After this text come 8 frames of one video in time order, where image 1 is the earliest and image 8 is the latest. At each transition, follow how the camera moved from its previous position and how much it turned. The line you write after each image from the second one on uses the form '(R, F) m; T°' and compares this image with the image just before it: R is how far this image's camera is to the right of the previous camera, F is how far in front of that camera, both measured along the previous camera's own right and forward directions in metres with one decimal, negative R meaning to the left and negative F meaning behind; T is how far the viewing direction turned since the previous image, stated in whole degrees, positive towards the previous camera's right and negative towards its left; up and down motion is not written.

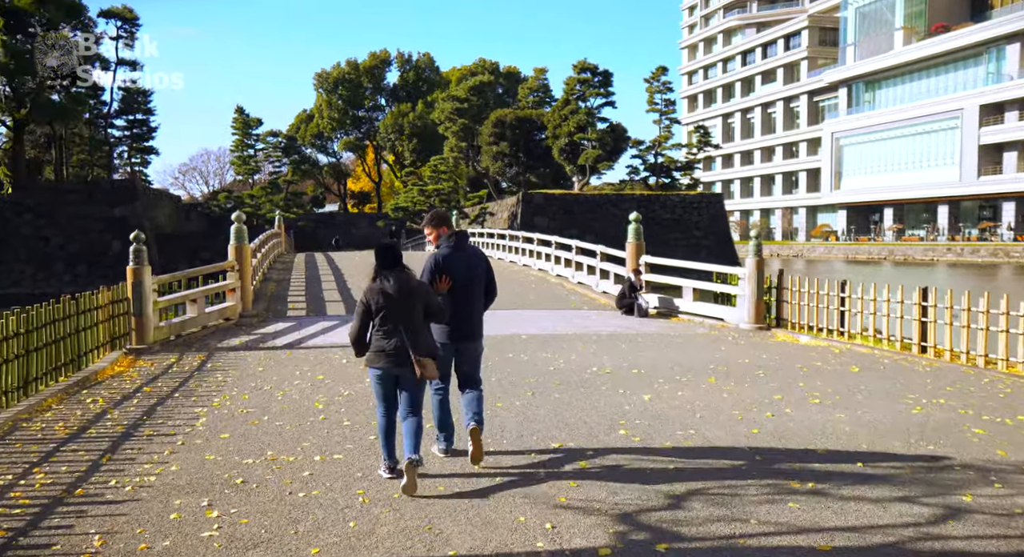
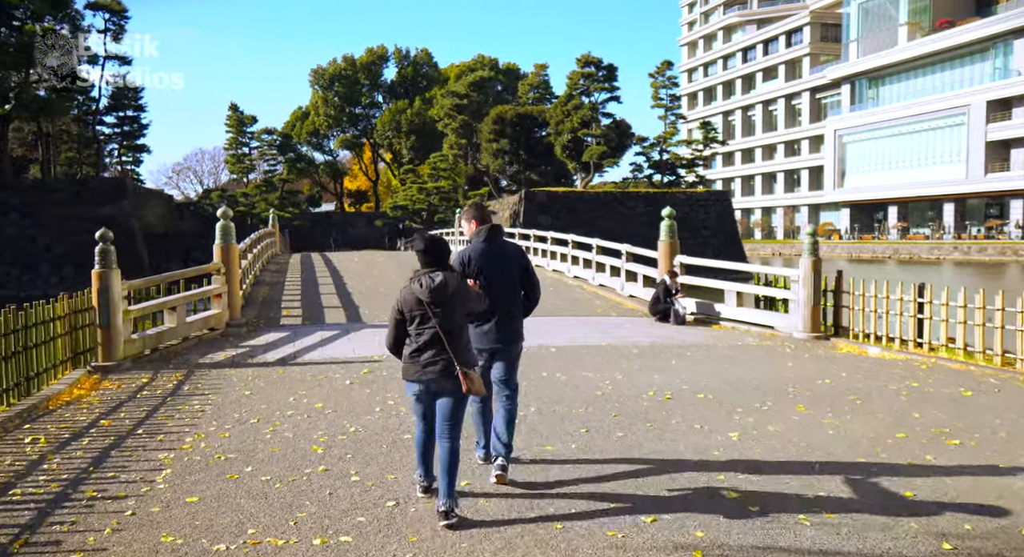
(-0.4, +1.5) m; 0°
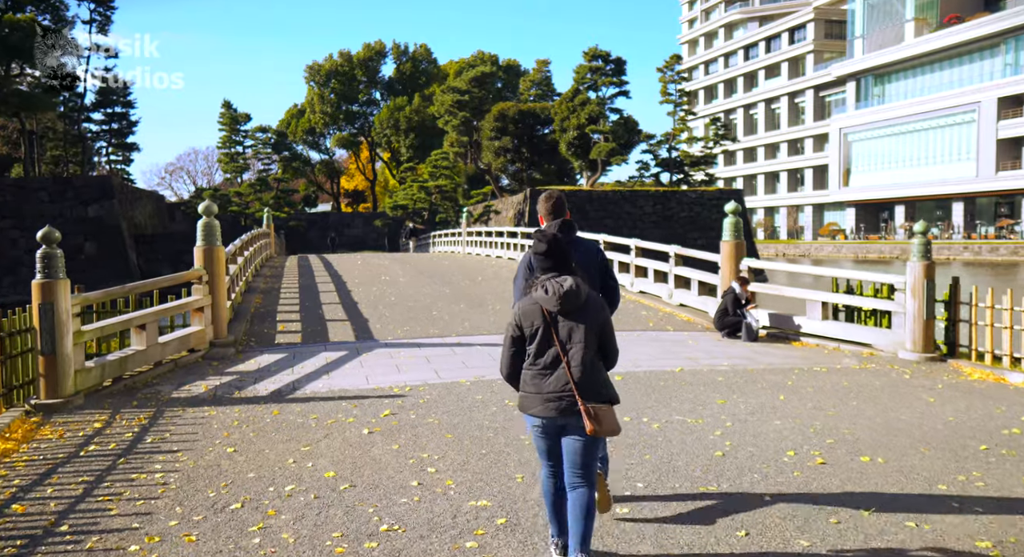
(-0.6, +2.1) m; 0°
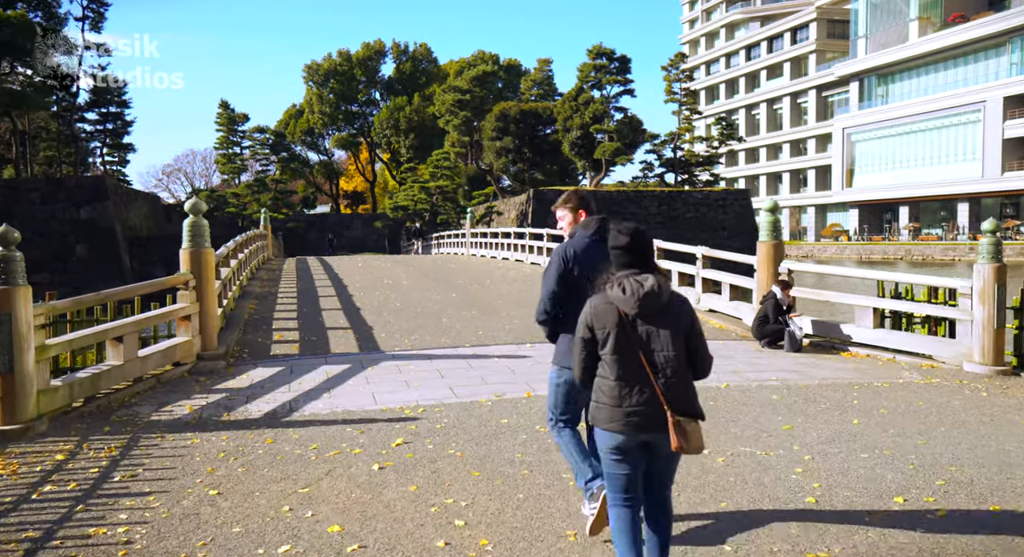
(-0.2, +1.0) m; 0°
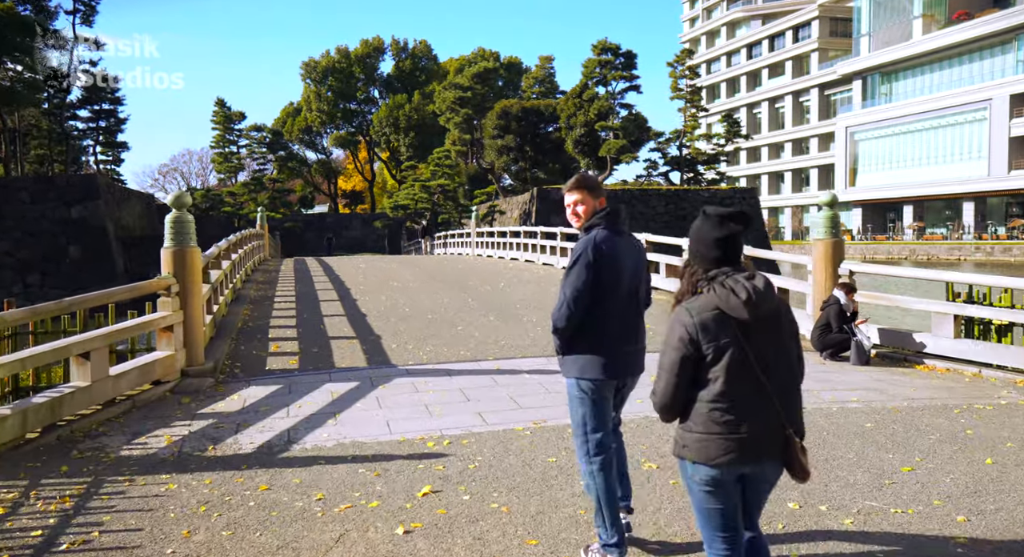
(-0.3, +1.2) m; 0°
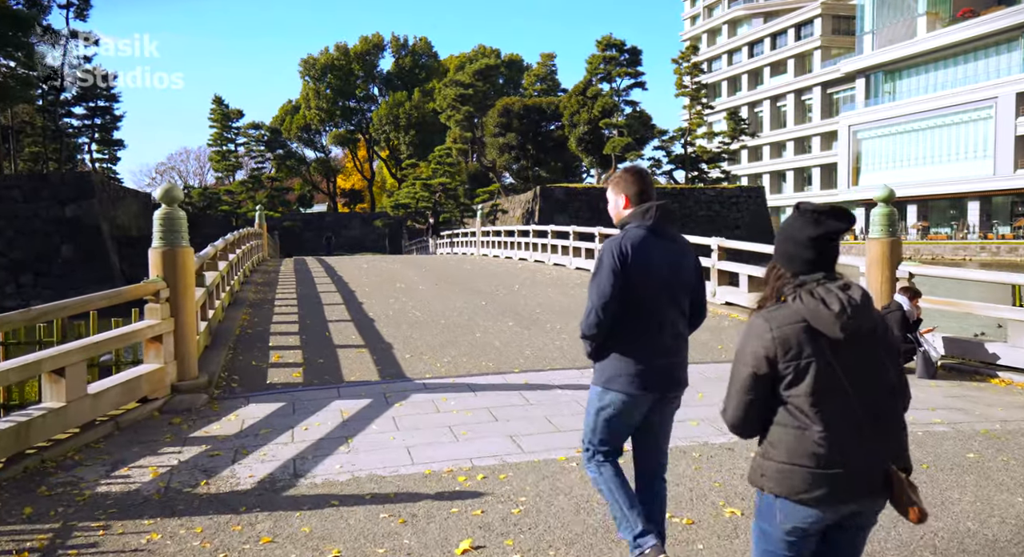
(-0.3, +0.8) m; 0°
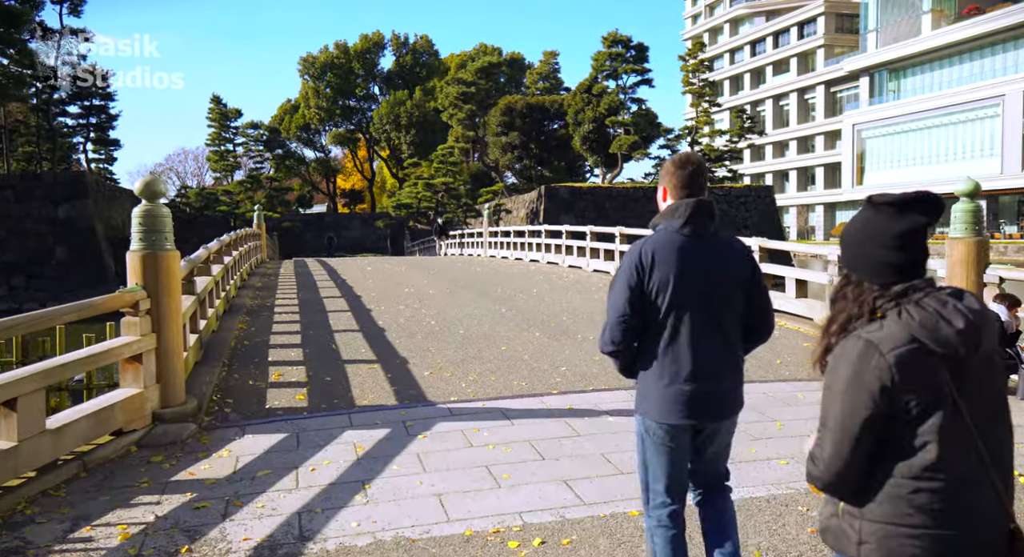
(-0.3, +1.0) m; 0°
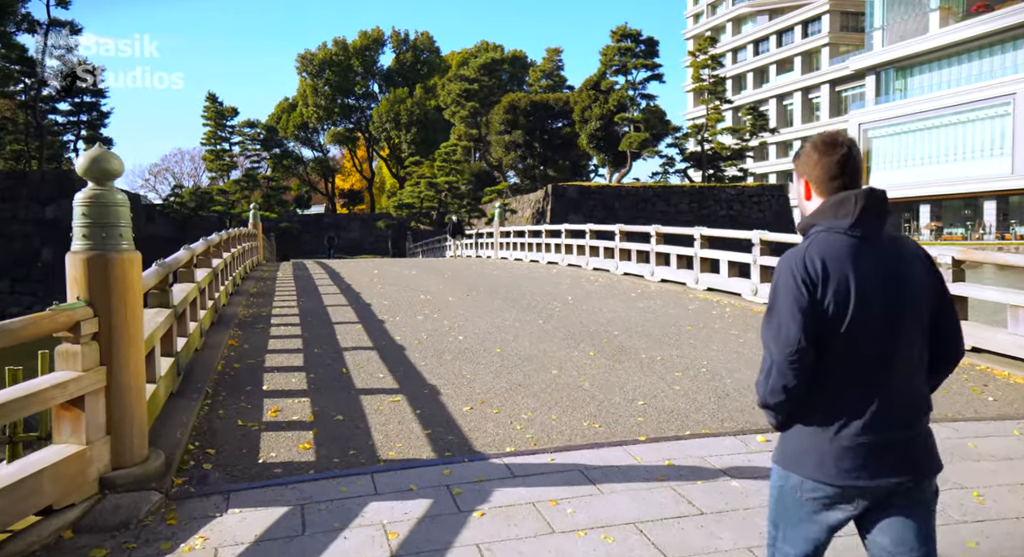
(-0.5, +1.6) m; 0°
